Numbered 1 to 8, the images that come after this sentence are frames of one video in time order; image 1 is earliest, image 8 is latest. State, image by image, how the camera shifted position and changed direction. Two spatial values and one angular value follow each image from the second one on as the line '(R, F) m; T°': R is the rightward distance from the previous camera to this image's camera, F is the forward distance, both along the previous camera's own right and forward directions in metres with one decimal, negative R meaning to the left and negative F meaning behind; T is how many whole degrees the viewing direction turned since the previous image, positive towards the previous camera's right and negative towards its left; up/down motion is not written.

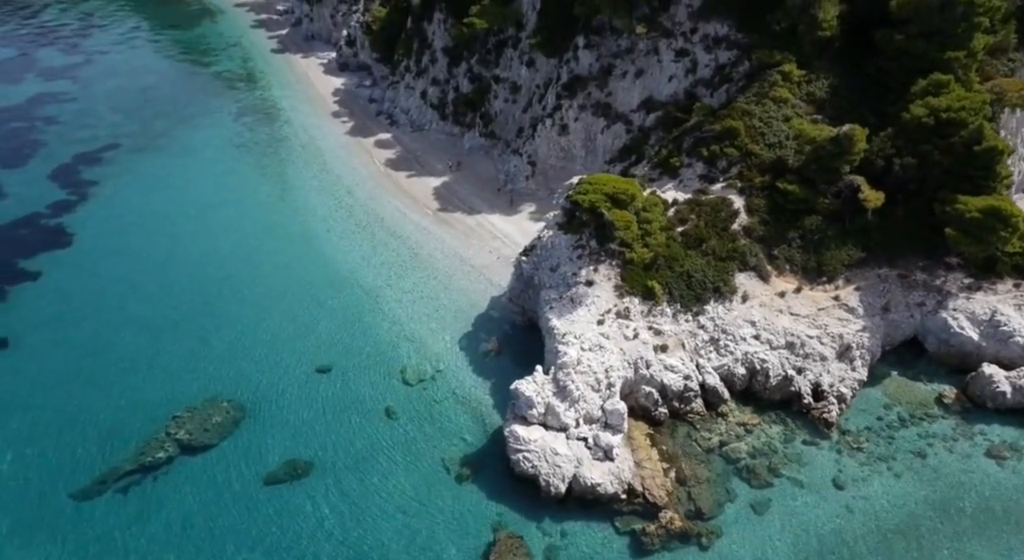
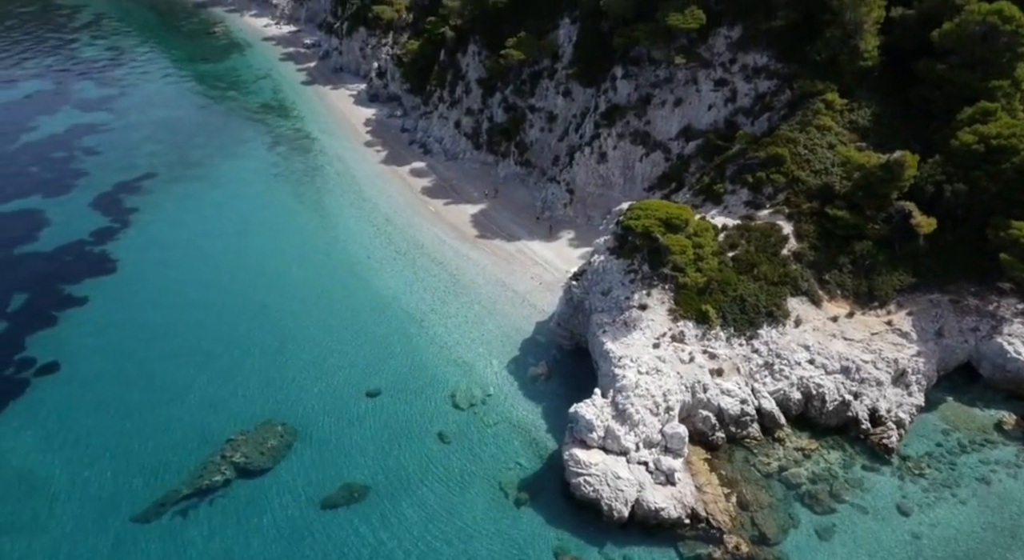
(-2.0, -0.2) m; 0°
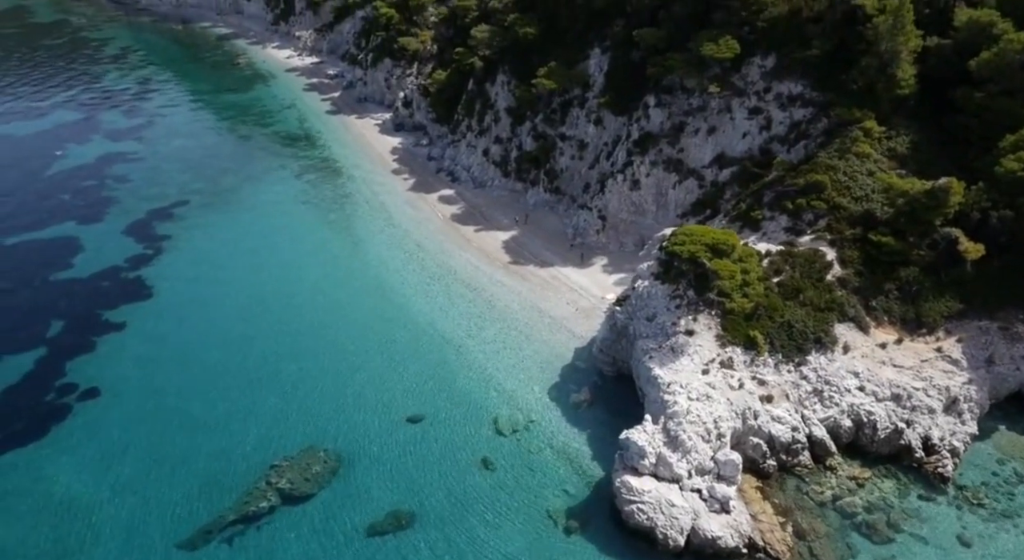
(-1.6, 0.0) m; 0°
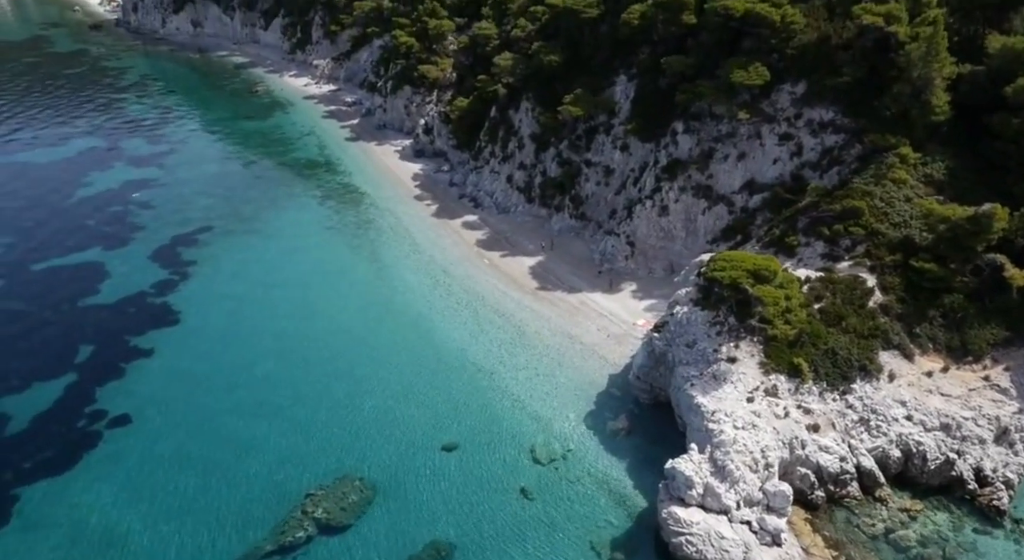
(-1.4, +0.2) m; 0°
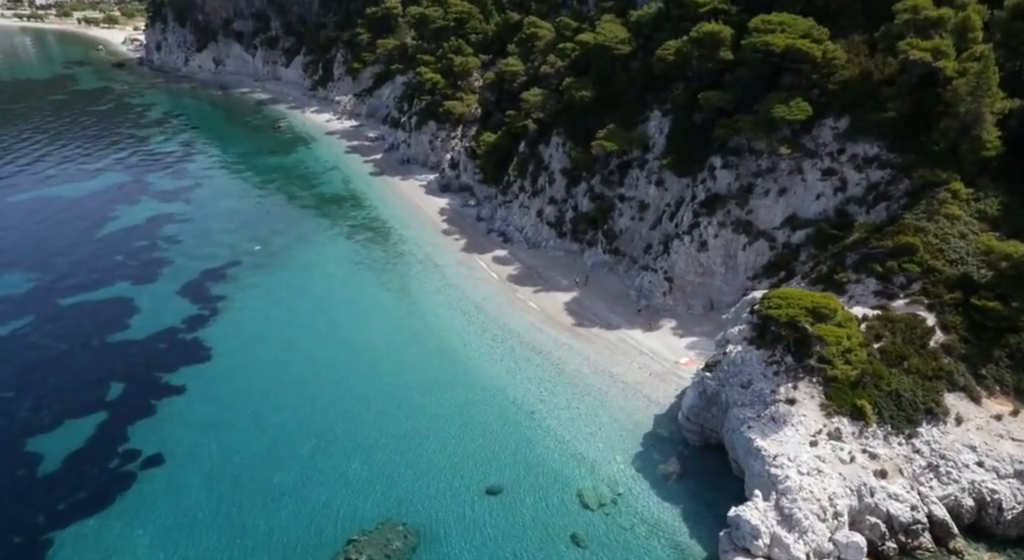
(-1.7, +0.6) m; -1°
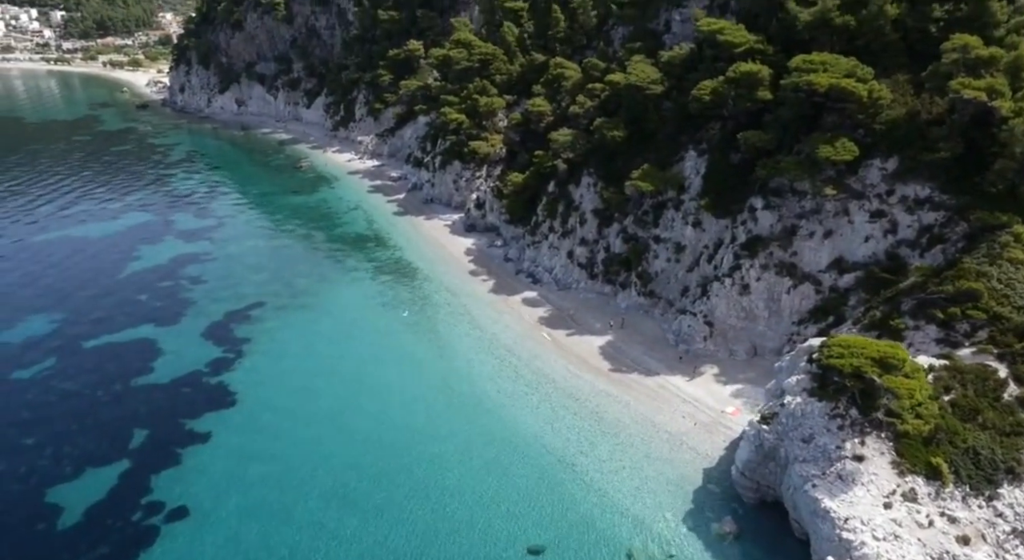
(-1.4, +1.1) m; -1°
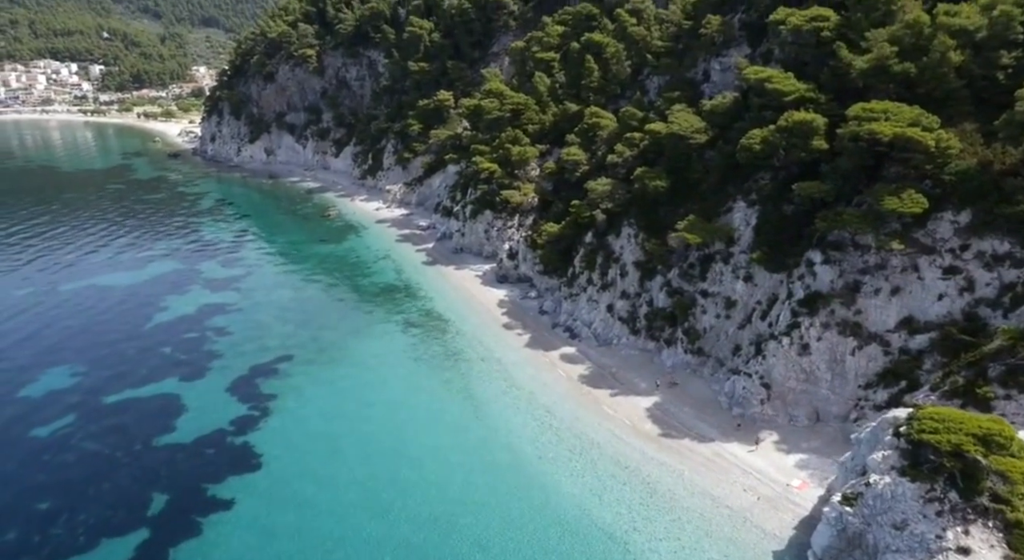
(-1.3, +1.8) m; -2°
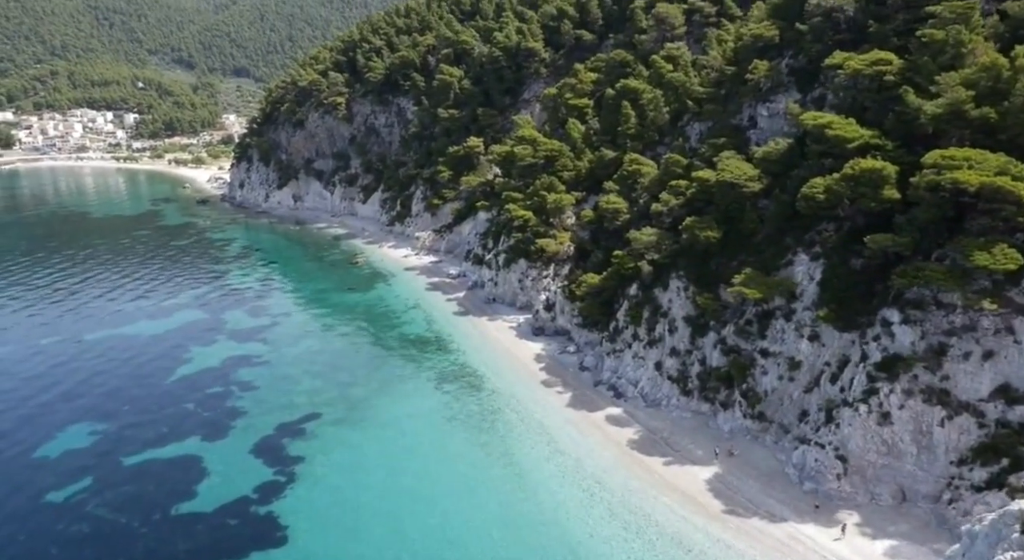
(-1.4, +2.3) m; -2°
